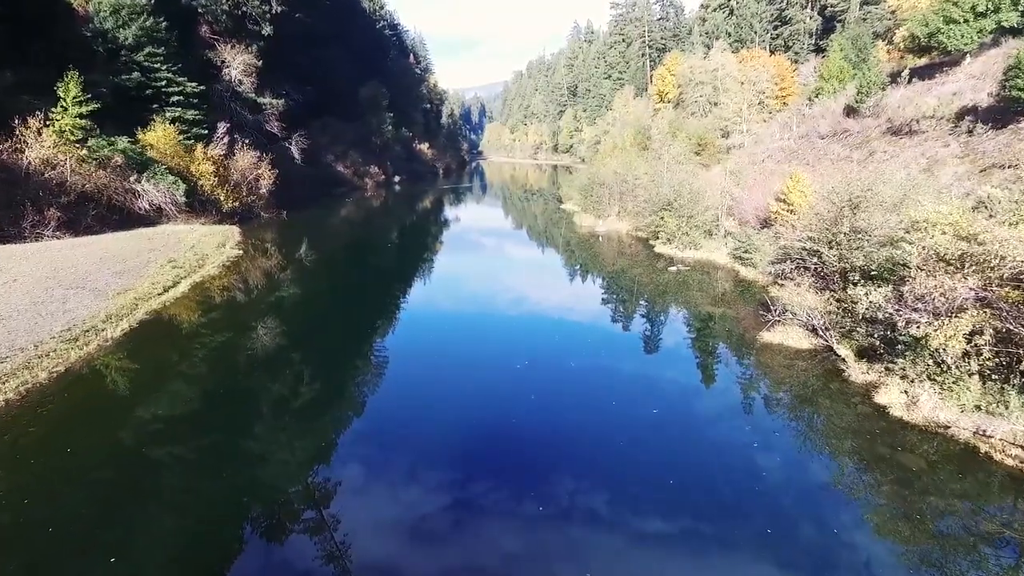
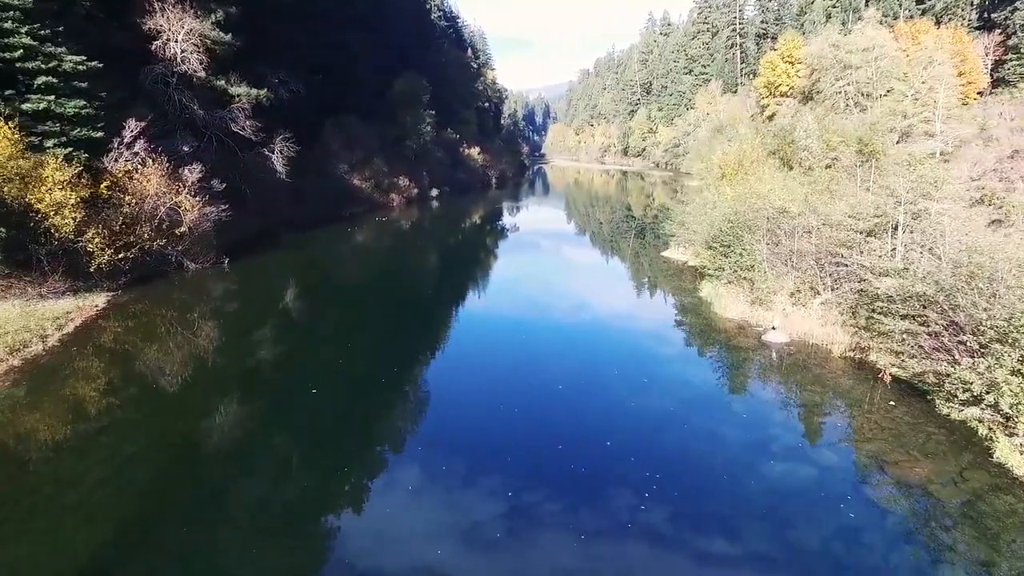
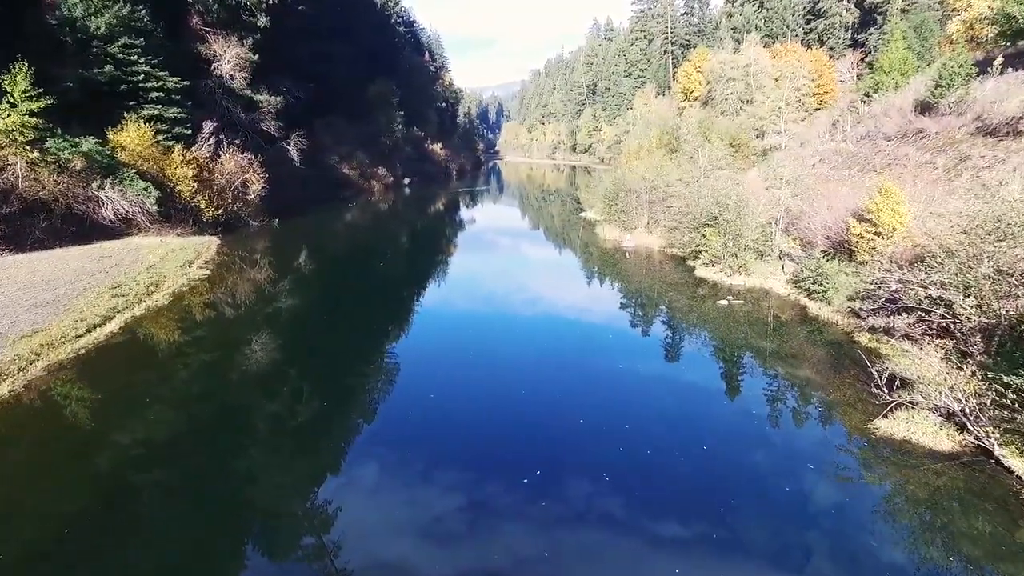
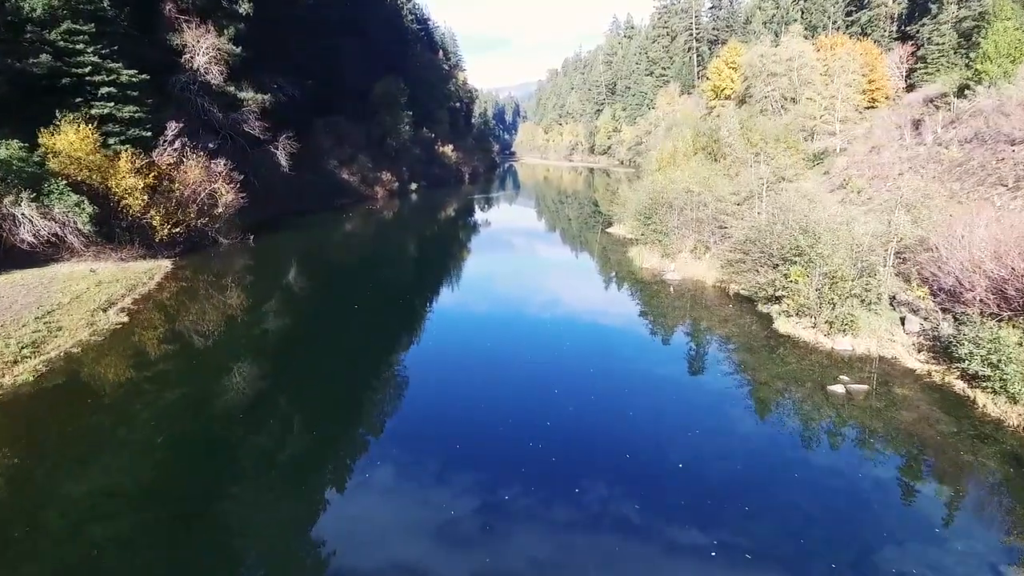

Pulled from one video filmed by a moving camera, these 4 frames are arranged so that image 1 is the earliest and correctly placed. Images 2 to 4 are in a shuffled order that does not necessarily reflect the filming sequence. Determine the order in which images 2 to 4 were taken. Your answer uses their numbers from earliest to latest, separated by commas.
3, 4, 2
